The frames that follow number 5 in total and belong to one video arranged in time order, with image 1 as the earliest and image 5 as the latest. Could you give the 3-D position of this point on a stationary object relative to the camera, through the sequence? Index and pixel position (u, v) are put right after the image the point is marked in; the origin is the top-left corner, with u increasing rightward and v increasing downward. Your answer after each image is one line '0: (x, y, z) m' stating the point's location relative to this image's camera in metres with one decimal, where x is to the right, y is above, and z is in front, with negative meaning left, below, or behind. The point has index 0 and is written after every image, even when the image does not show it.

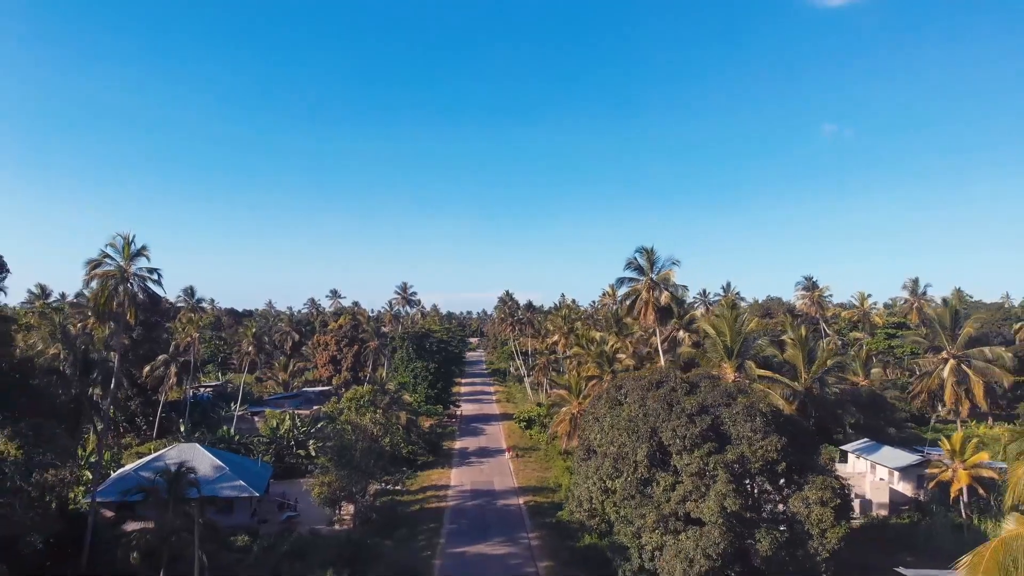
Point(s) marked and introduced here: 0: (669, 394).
0: (+4.9, -3.2, +16.8) m
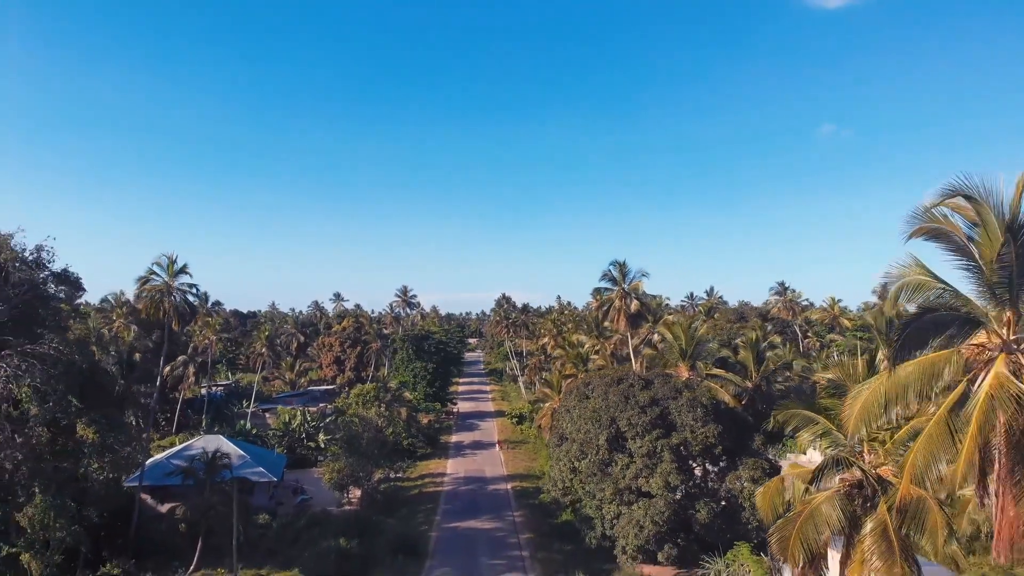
0: (+4.3, -3.6, +20.0) m
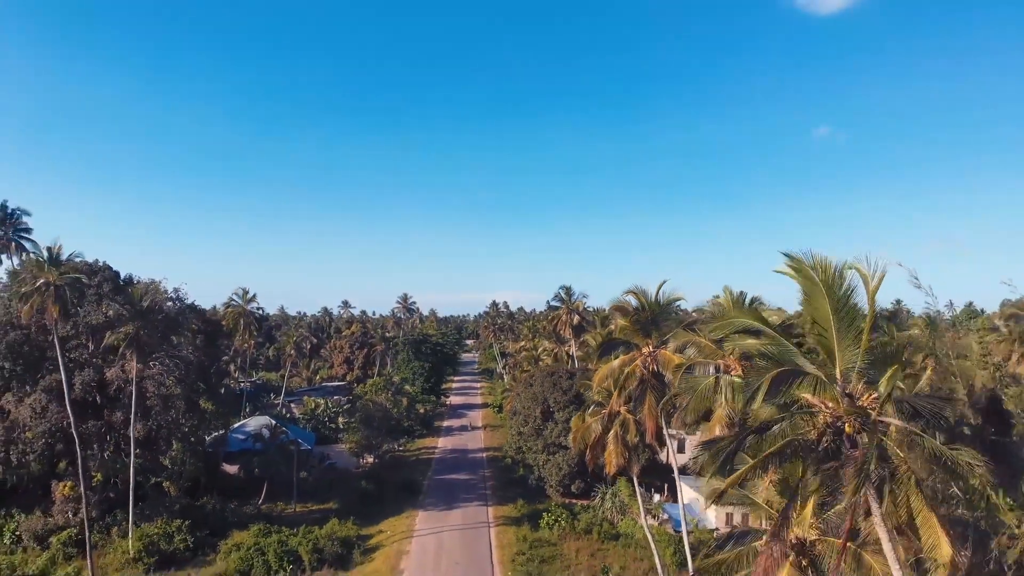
0: (+2.4, -4.9, +29.6) m
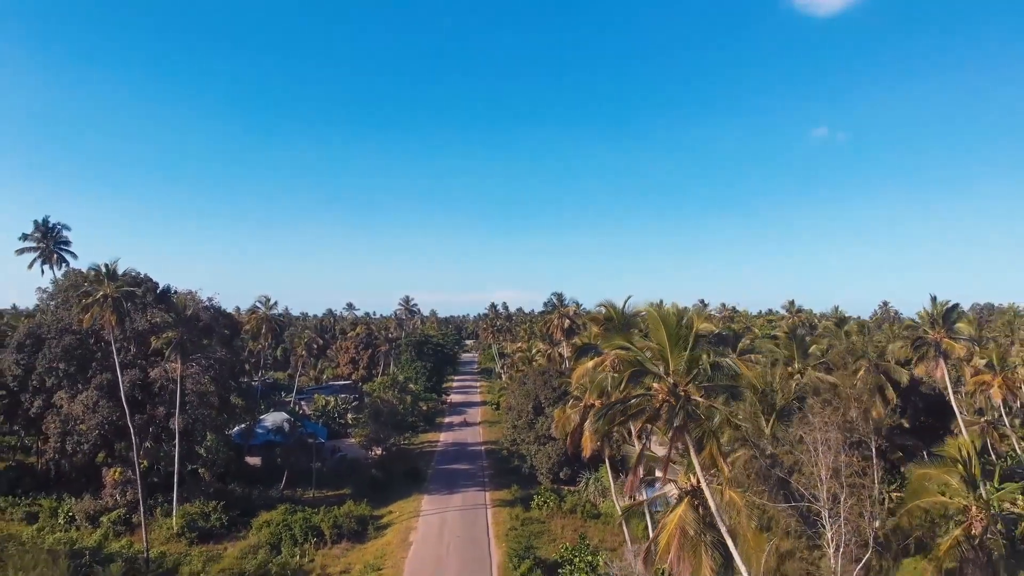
0: (+2.1, -5.4, +33.0) m
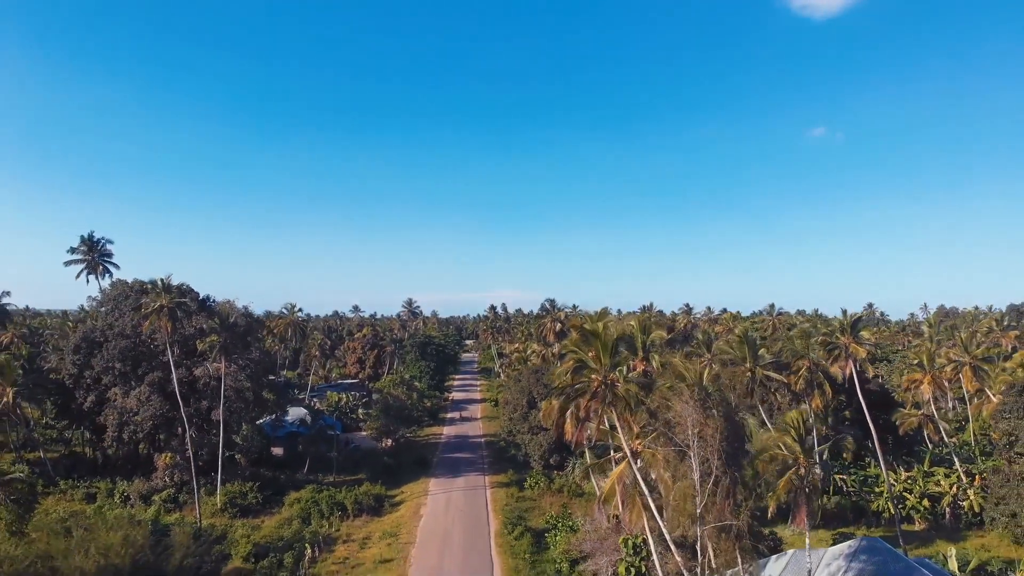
0: (+1.9, -6.0, +37.3) m
